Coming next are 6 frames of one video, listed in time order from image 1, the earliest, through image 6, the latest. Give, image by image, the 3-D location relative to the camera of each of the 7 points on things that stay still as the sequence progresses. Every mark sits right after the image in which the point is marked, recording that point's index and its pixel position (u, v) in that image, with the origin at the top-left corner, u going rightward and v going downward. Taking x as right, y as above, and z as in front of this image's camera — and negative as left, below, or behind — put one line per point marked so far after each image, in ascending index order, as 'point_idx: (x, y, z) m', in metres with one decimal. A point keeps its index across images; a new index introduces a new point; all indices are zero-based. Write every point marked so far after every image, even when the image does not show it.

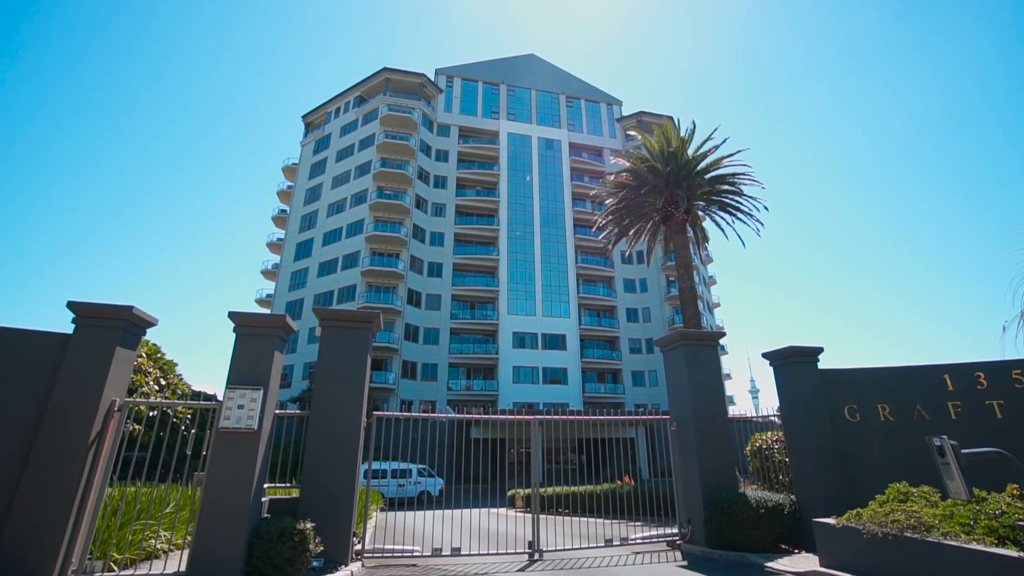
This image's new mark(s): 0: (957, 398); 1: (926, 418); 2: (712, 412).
0: (+6.4, -1.6, +6.6) m
1: (+6.0, -1.9, +6.7) m
2: (+3.2, -2.0, +7.5) m
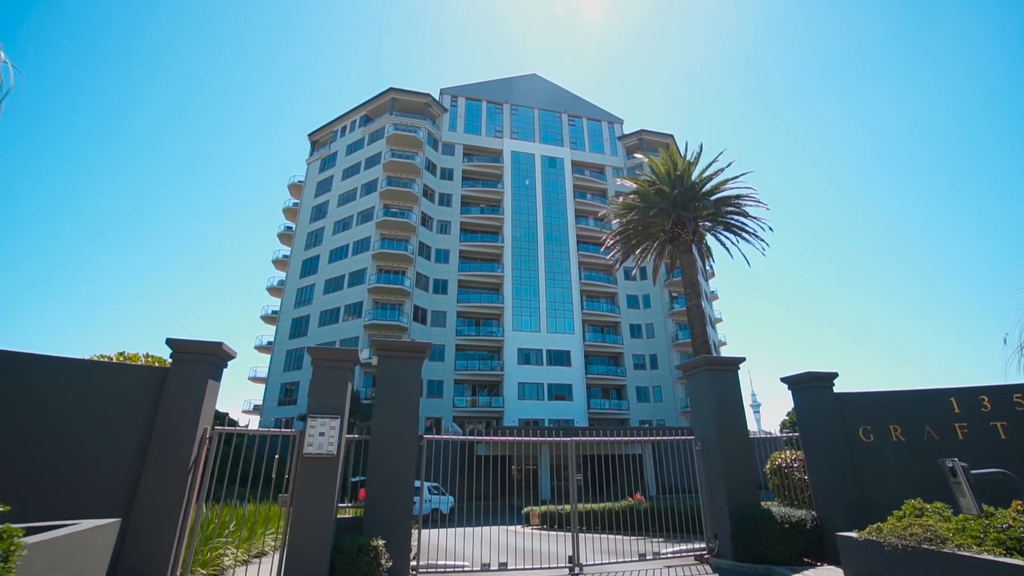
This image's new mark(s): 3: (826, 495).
0: (+7.0, -2.0, +7.1) m
1: (+6.6, -2.3, +7.2) m
2: (+3.9, -2.5, +8.0) m
3: (+5.0, -3.3, +7.3) m
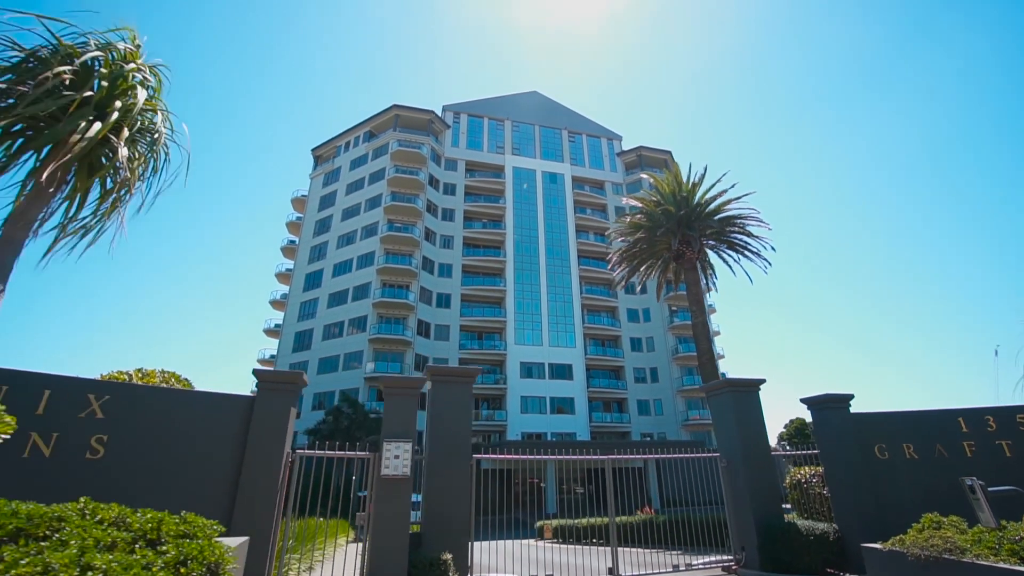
0: (+7.7, -2.5, +7.7) m
1: (+7.3, -2.8, +7.8) m
2: (+4.5, -3.0, +8.5) m
3: (+5.7, -3.8, +7.8) m
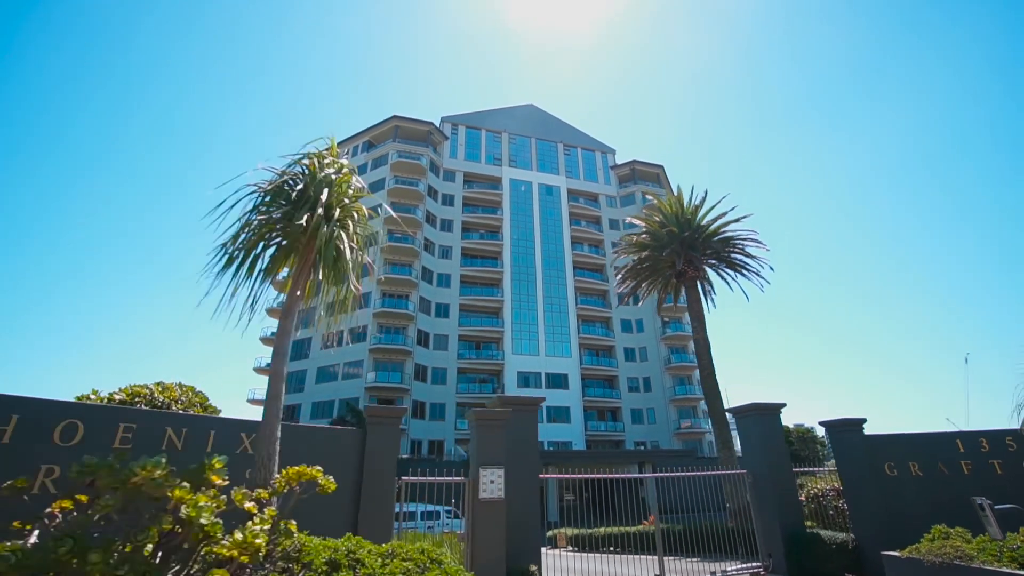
0: (+8.8, -3.3, +8.9) m
1: (+8.4, -3.6, +8.9) m
2: (+5.6, -3.7, +9.6) m
3: (+6.7, -4.5, +8.9) m
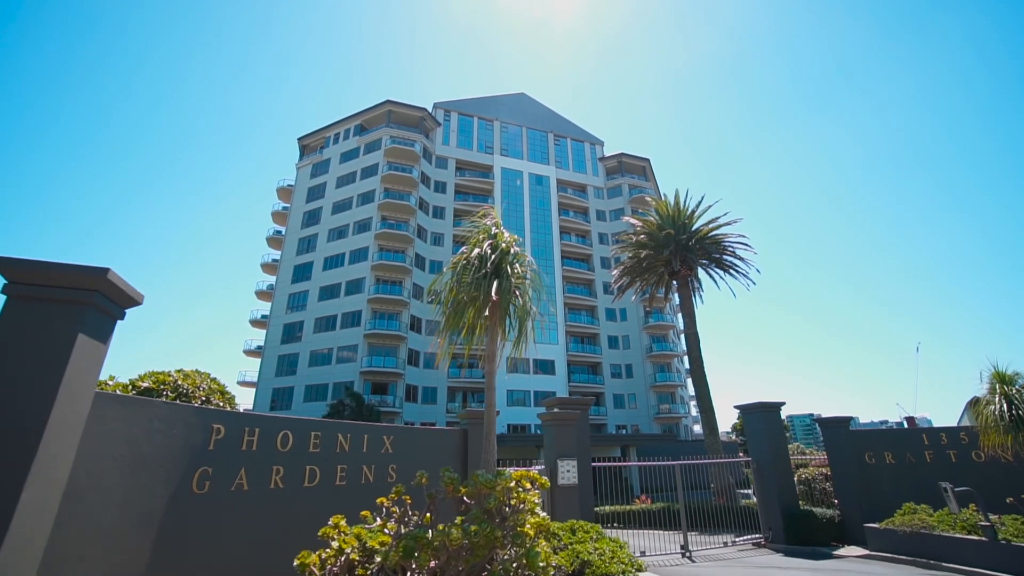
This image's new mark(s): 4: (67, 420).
0: (+9.9, -3.8, +10.9) m
1: (+9.5, -4.1, +10.9) m
2: (+6.7, -4.2, +11.5) m
3: (+7.9, -5.0, +10.9) m
4: (-3.1, -1.0, +3.3) m
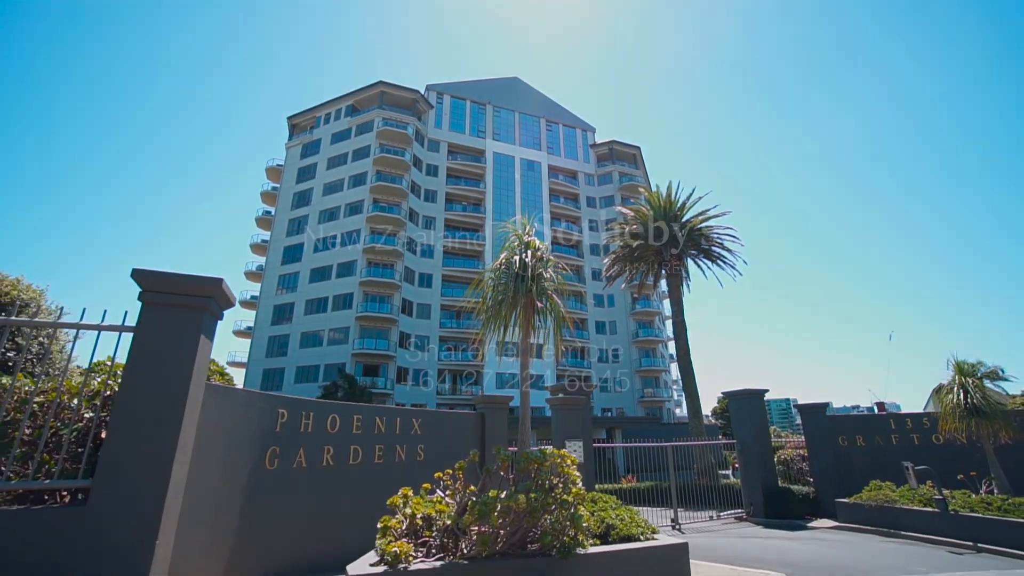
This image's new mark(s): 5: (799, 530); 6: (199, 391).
0: (+10.1, -3.8, +12.1) m
1: (+9.7, -4.1, +12.1) m
2: (+6.8, -4.1, +12.5) m
3: (+8.0, -4.9, +12.0) m
4: (-2.7, -1.0, +3.9) m
5: (+6.4, -5.5, +10.4) m
6: (-2.7, -0.9, +4.0) m
